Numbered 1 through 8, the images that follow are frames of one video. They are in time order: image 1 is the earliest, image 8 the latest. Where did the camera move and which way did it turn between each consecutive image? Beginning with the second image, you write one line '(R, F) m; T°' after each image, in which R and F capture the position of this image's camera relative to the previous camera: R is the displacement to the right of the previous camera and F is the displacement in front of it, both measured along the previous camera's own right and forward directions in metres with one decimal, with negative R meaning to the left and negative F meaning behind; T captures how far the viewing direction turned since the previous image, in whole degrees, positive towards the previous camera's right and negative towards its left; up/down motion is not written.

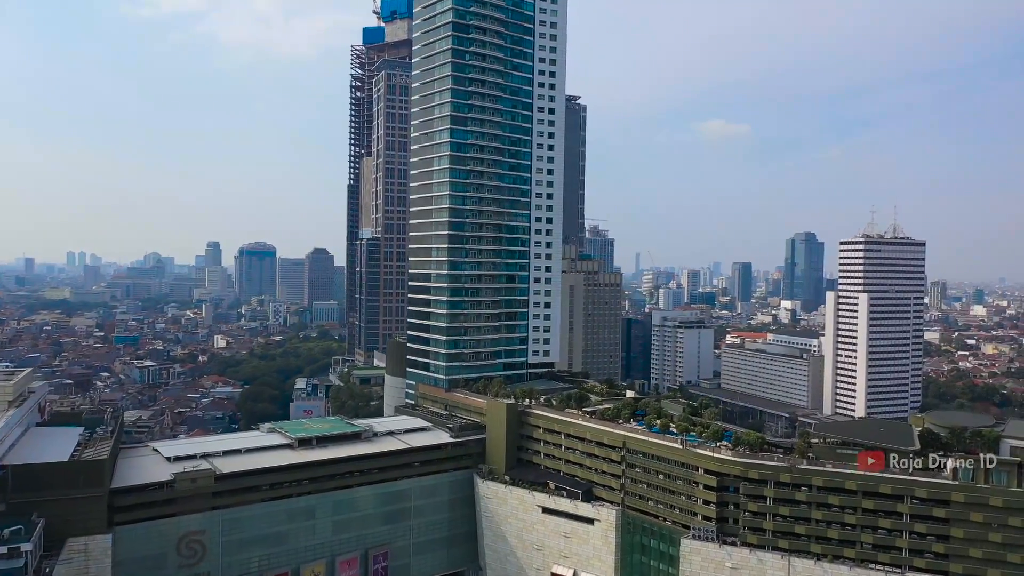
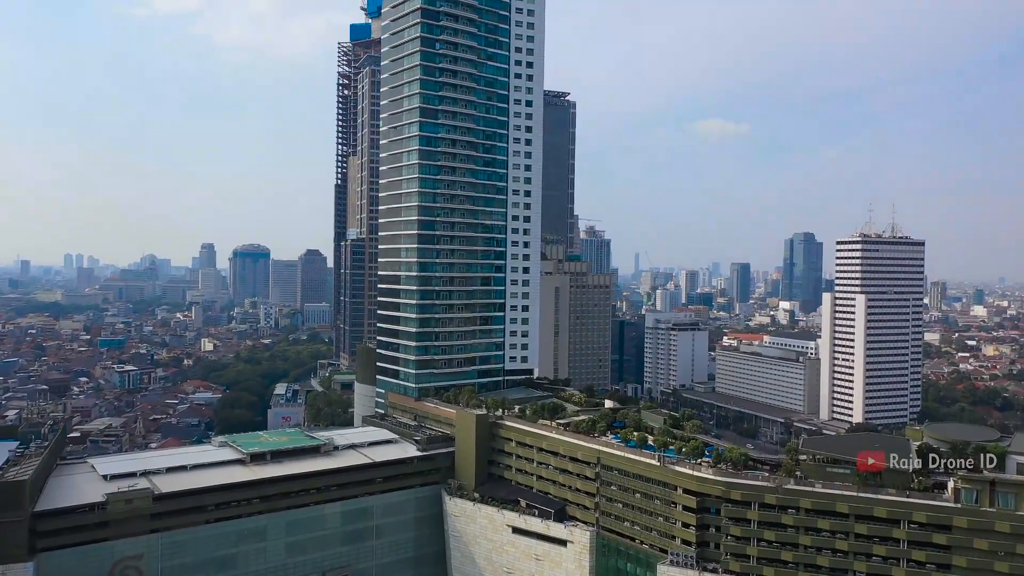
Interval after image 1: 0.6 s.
(+2.3, +4.3) m; 0°
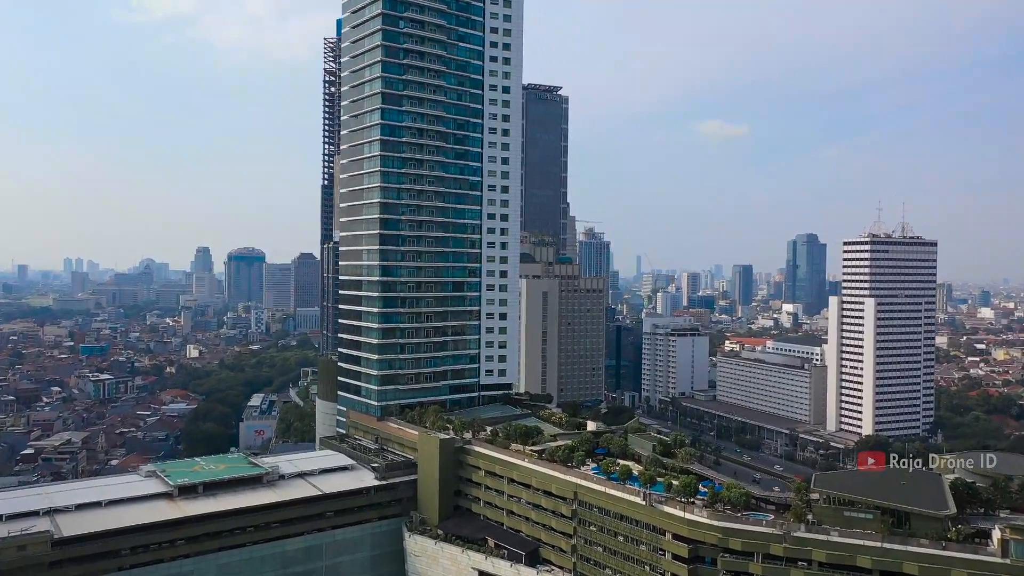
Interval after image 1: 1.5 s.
(+2.2, +7.4) m; 0°
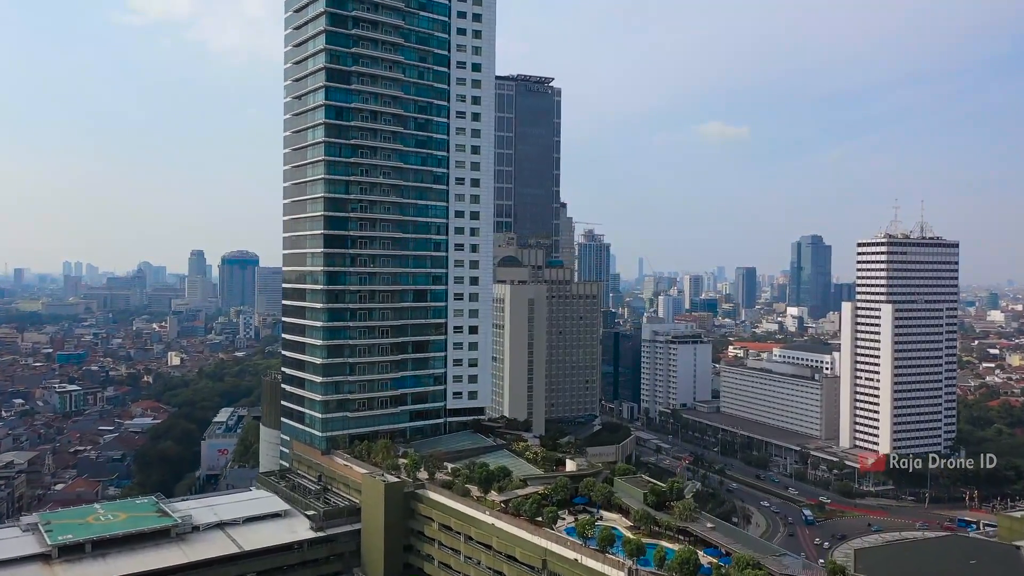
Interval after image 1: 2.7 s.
(+2.2, +9.6) m; 0°
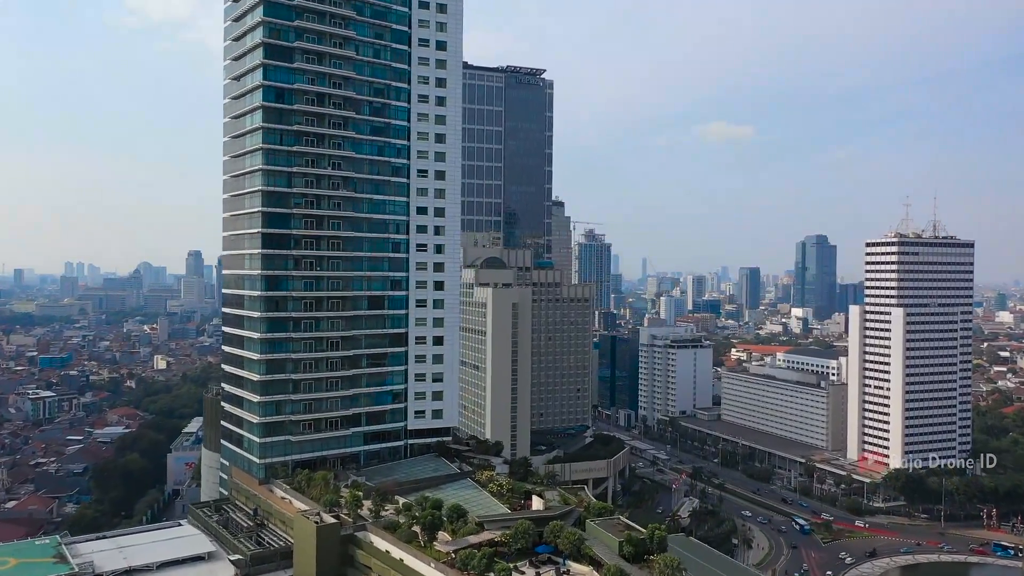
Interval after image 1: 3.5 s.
(+2.3, +6.6) m; 0°
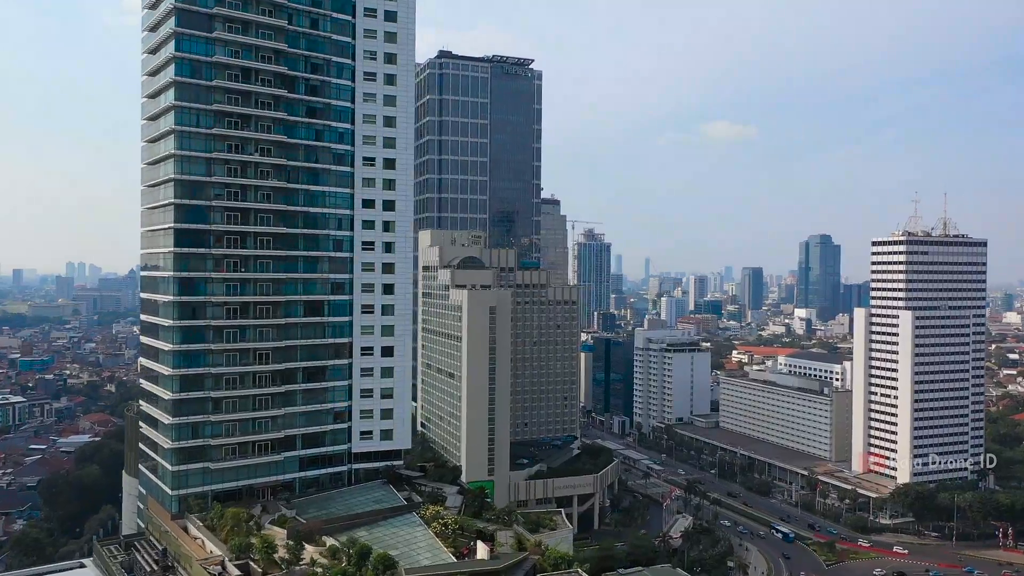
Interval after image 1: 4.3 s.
(+2.5, +6.4) m; 0°
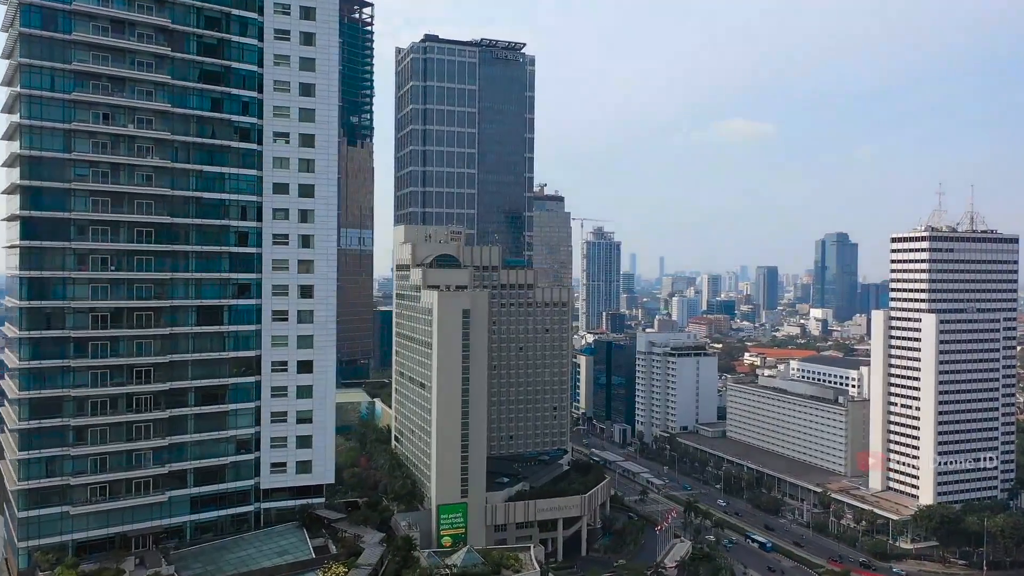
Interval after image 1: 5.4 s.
(+3.4, +8.2) m; -1°
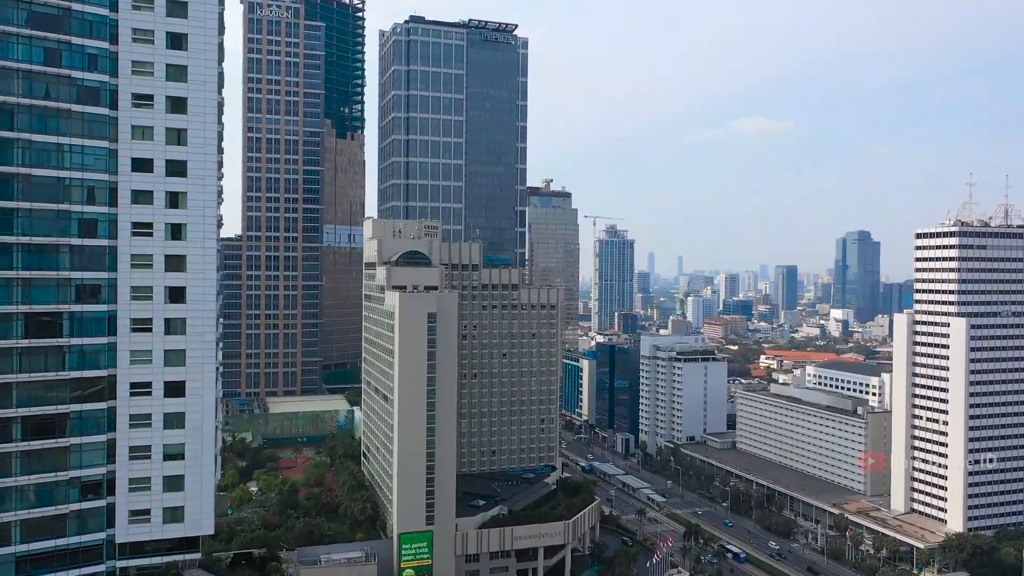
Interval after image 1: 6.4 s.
(+3.7, +8.2) m; -1°
